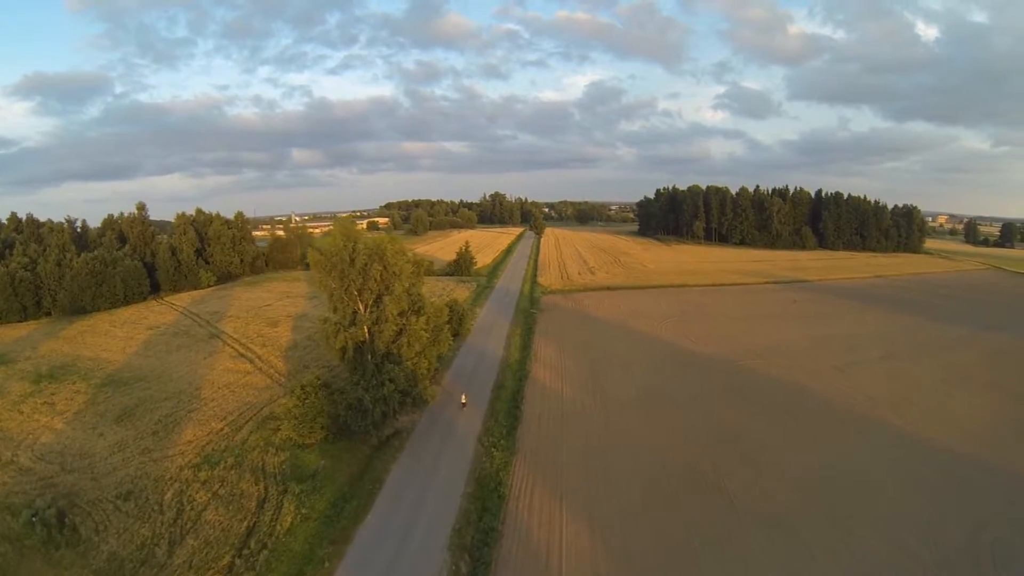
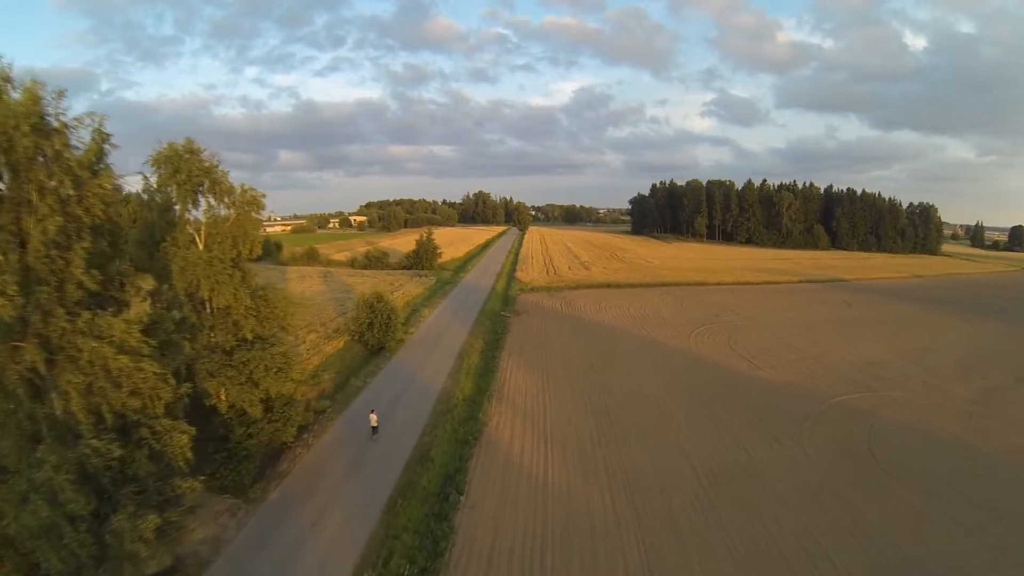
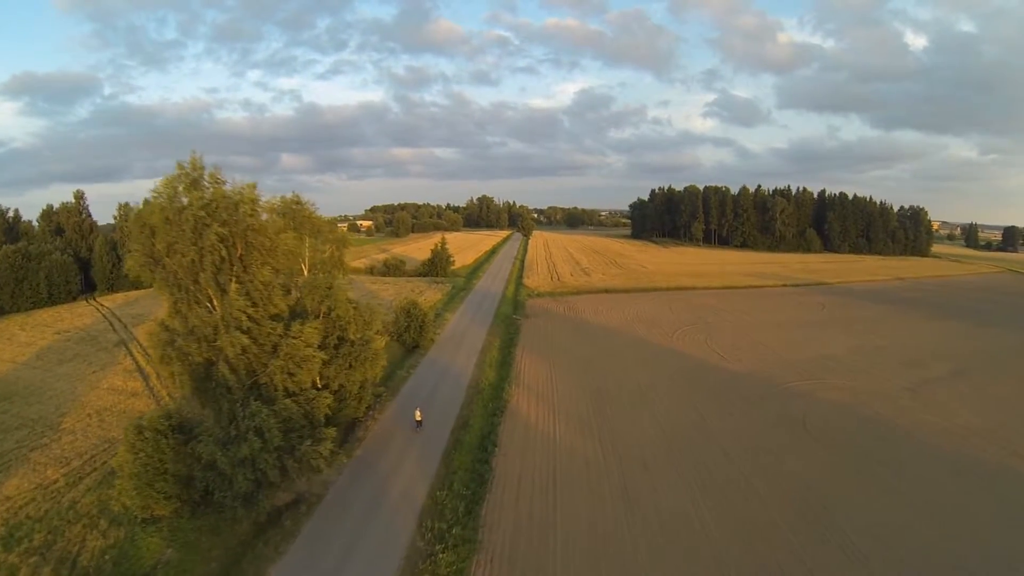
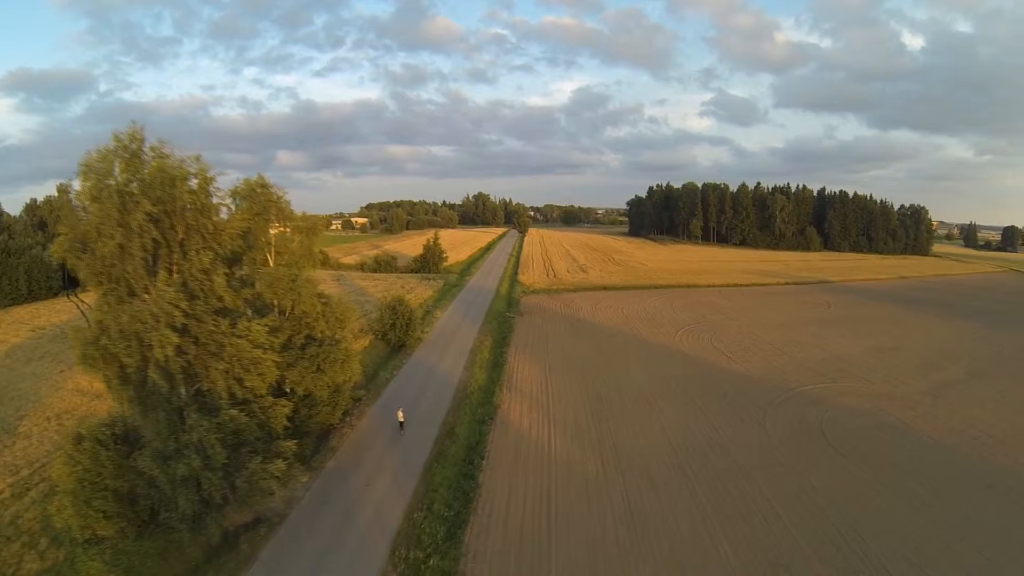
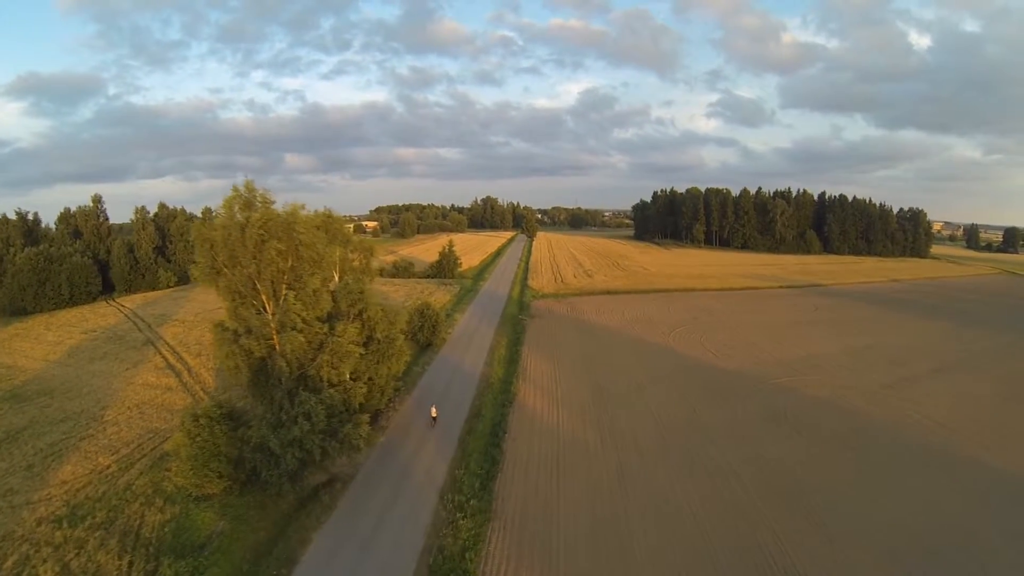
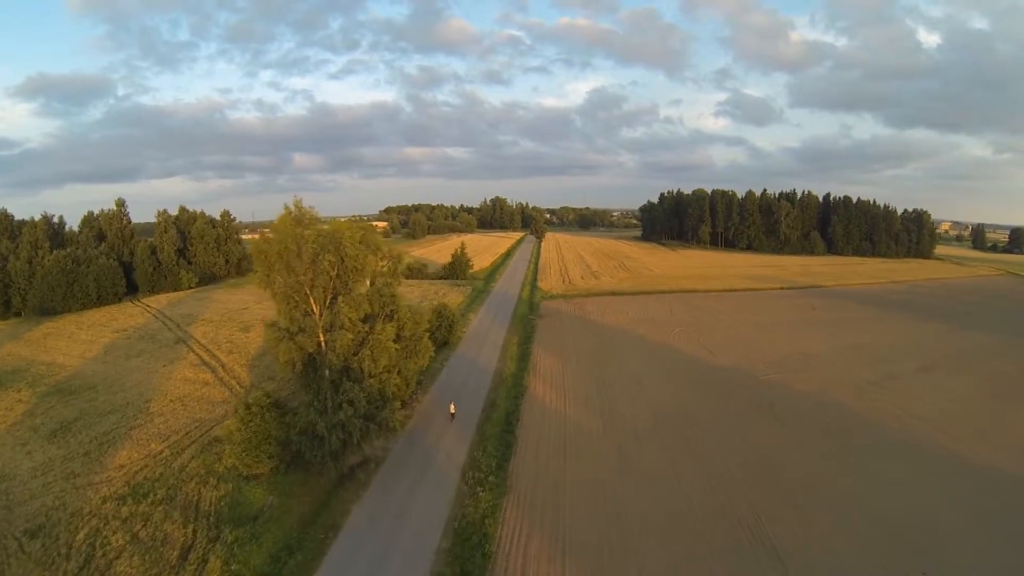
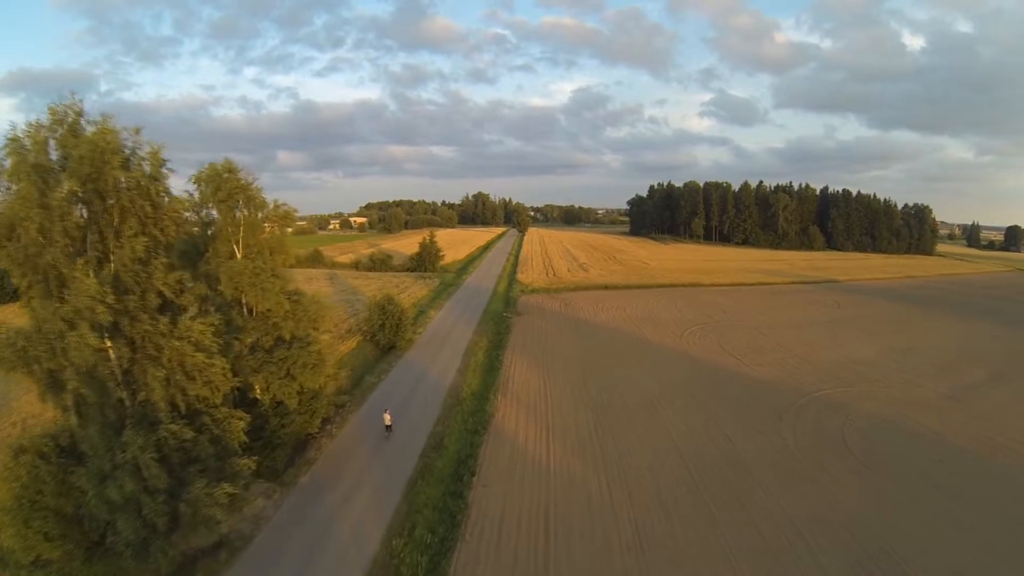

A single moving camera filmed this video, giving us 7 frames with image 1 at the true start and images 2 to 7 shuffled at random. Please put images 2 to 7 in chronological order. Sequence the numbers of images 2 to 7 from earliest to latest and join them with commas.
6, 5, 3, 4, 7, 2
